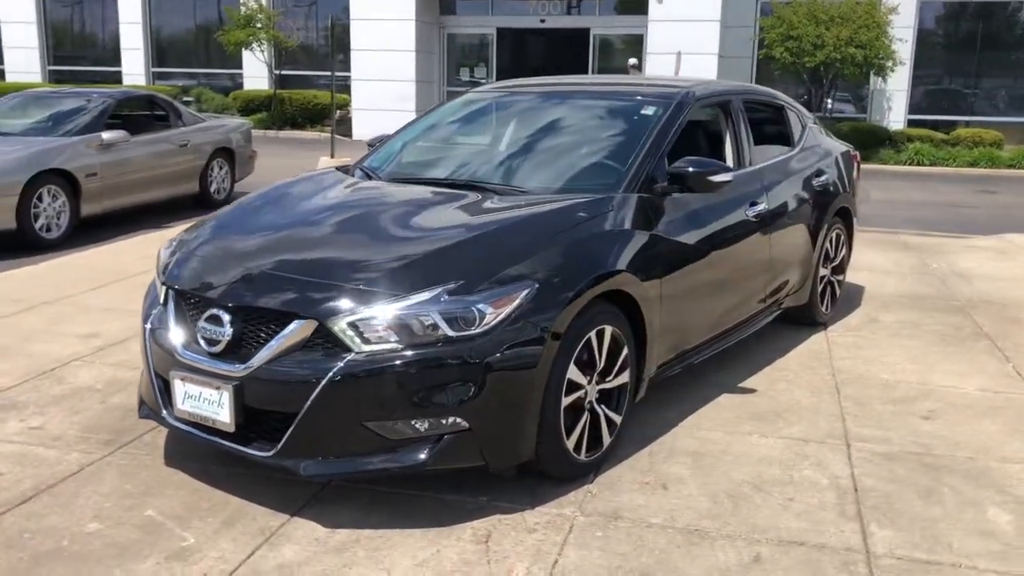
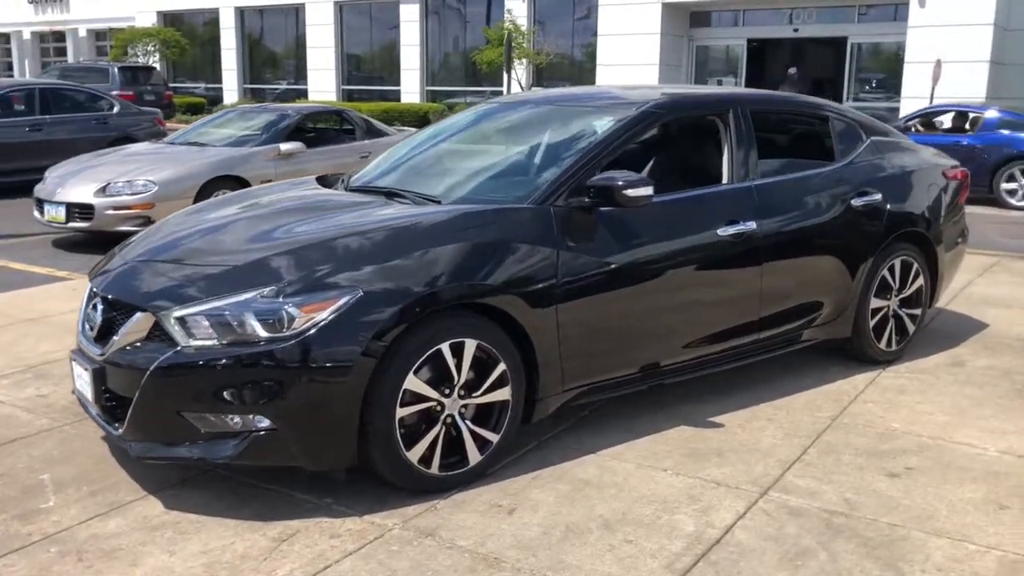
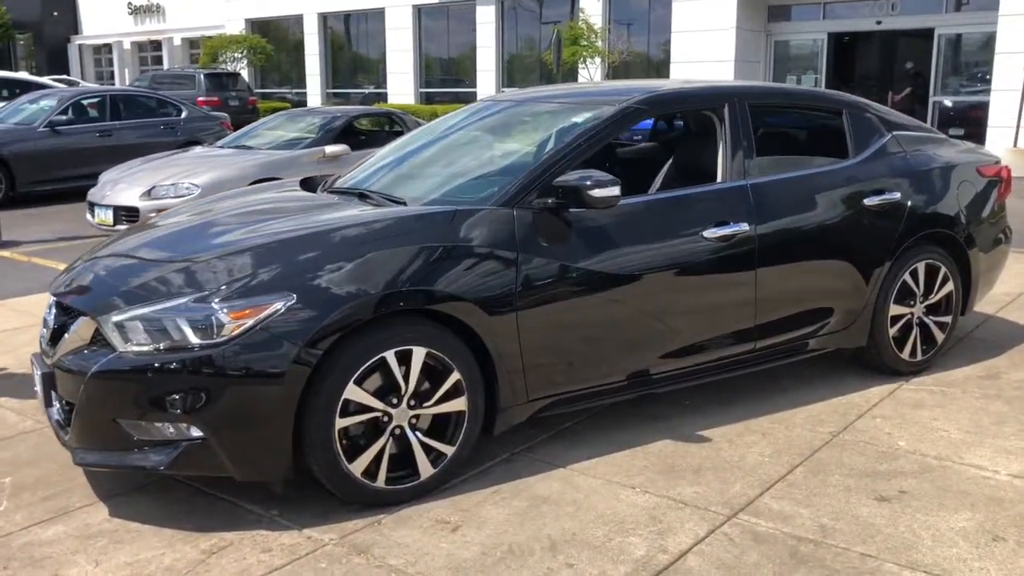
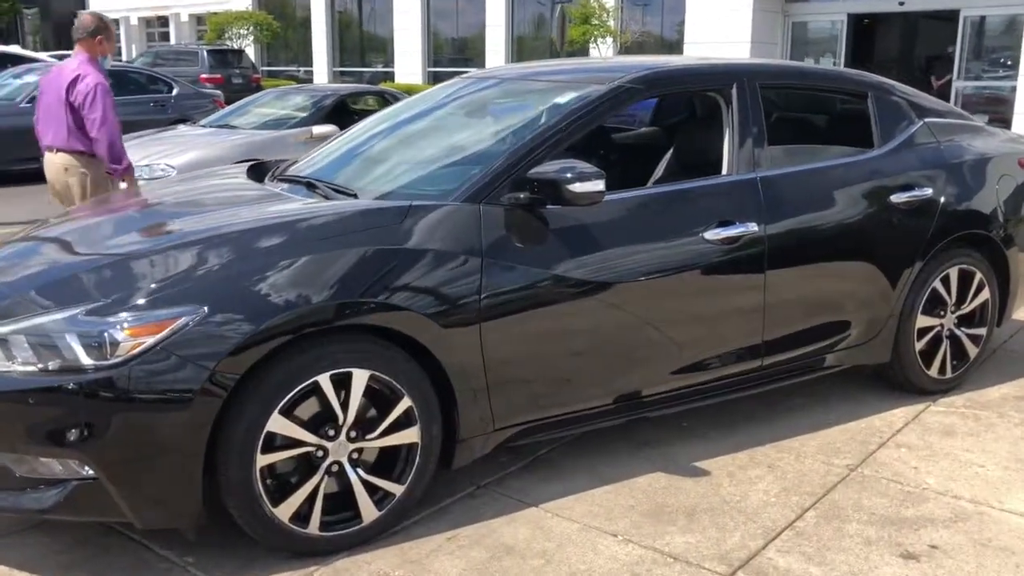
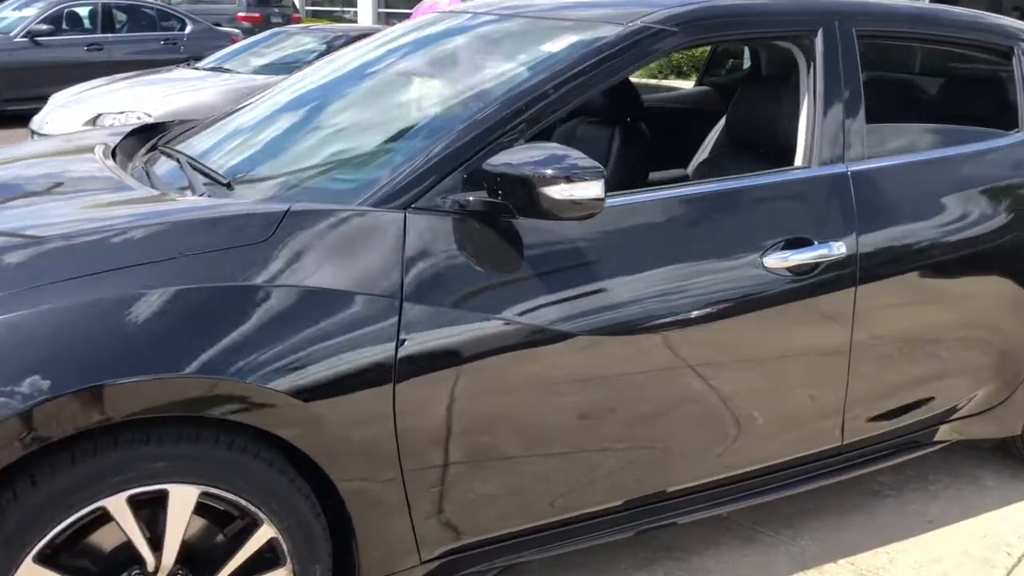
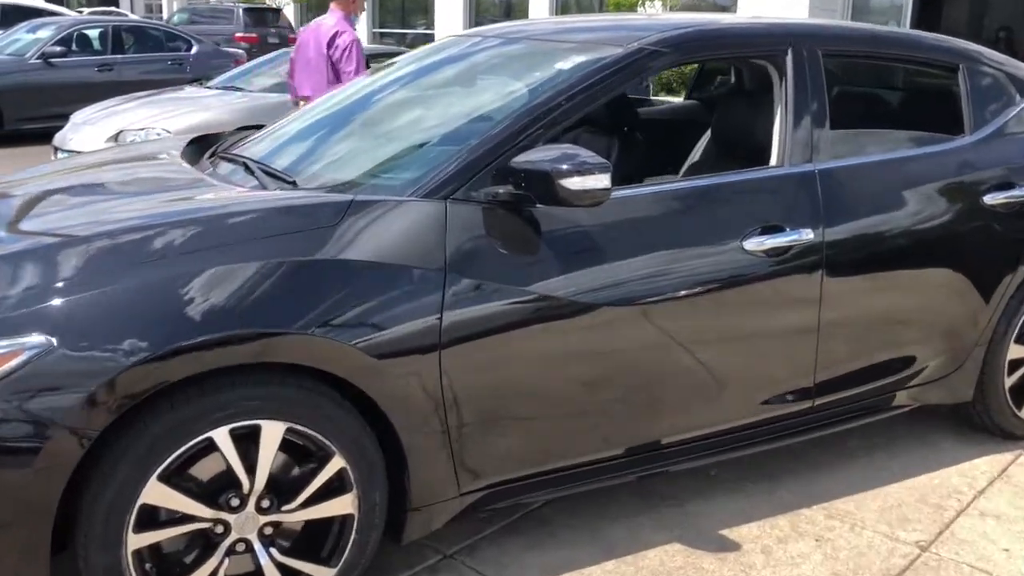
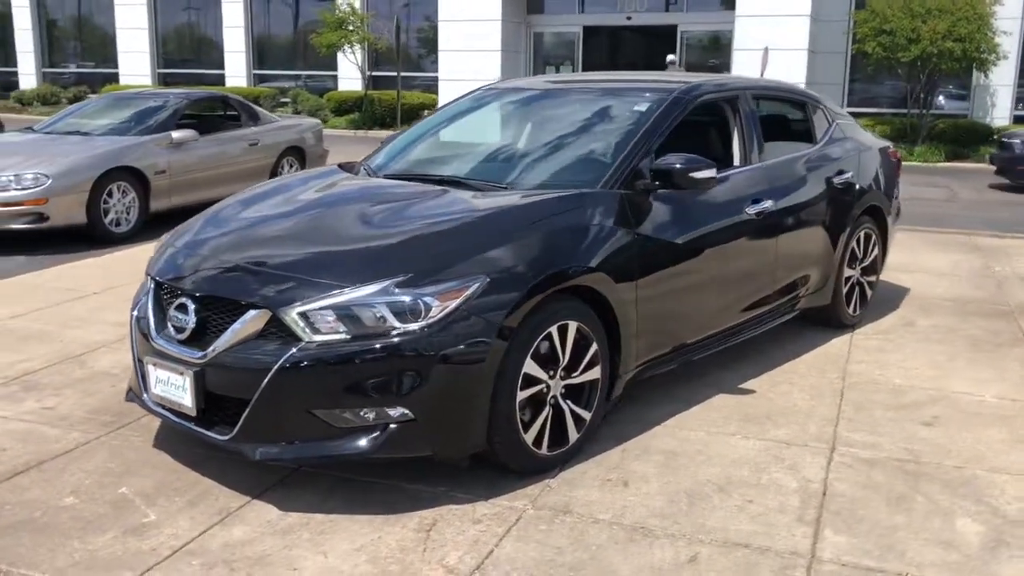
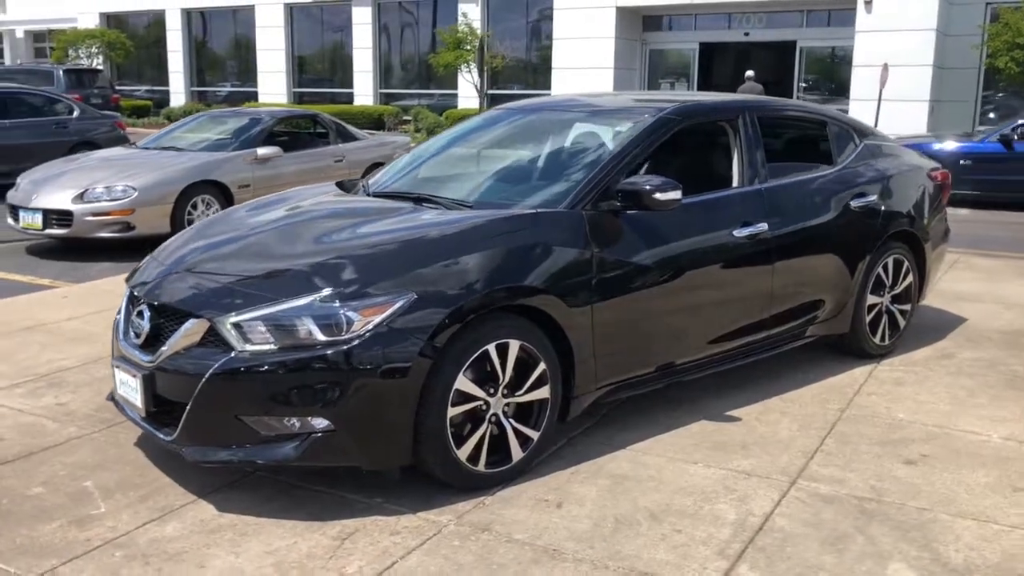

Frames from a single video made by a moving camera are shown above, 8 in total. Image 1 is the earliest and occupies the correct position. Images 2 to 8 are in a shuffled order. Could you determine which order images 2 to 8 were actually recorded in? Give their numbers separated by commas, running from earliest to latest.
7, 8, 2, 3, 4, 6, 5
